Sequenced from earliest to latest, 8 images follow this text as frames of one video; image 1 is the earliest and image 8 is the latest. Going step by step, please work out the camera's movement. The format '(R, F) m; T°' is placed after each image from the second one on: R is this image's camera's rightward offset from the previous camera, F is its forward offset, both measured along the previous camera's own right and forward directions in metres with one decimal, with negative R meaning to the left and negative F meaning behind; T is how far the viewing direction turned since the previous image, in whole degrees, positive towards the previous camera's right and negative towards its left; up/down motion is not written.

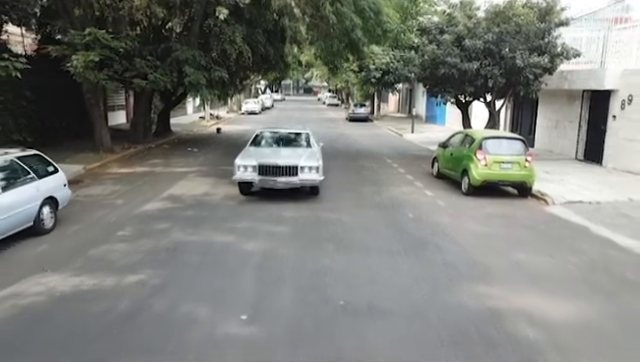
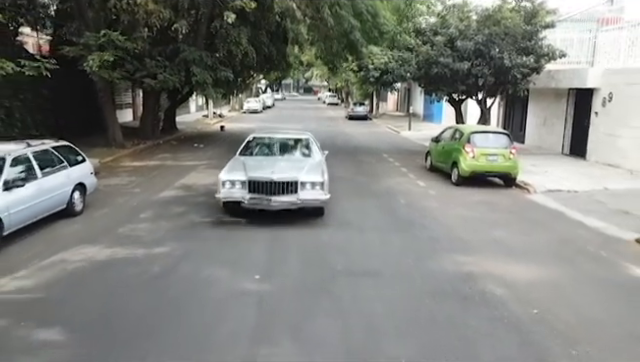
(0.0, -1.1) m; 0°
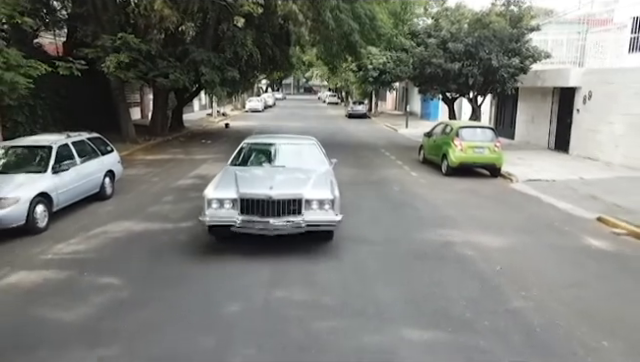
(0.0, -1.3) m; 0°
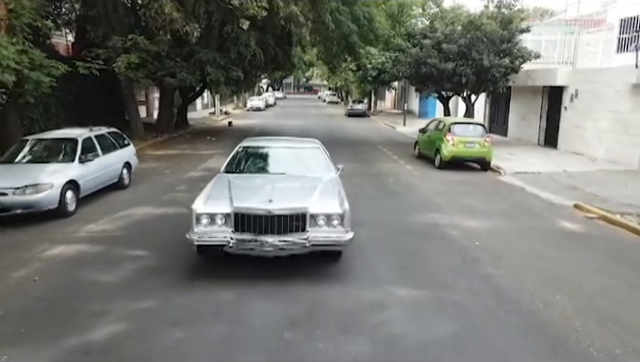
(0.0, -1.0) m; 0°
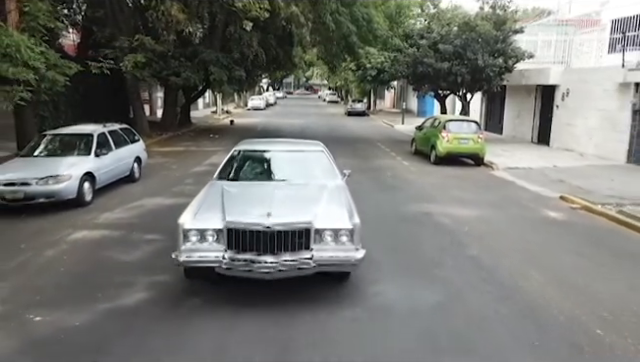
(0.0, -0.7) m; 0°
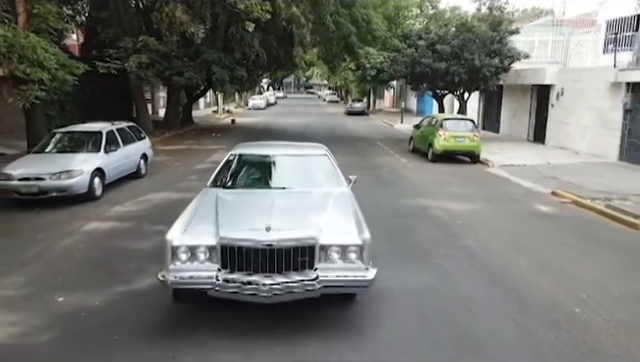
(0.0, -0.4) m; 0°
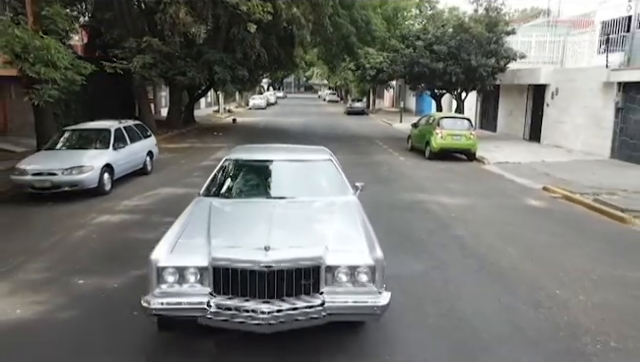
(0.0, -0.4) m; 0°
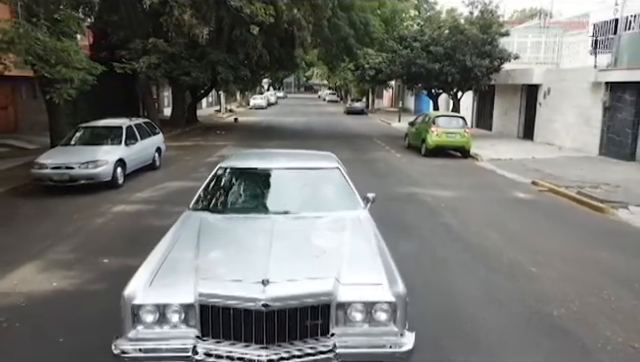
(0.0, -0.7) m; 0°
